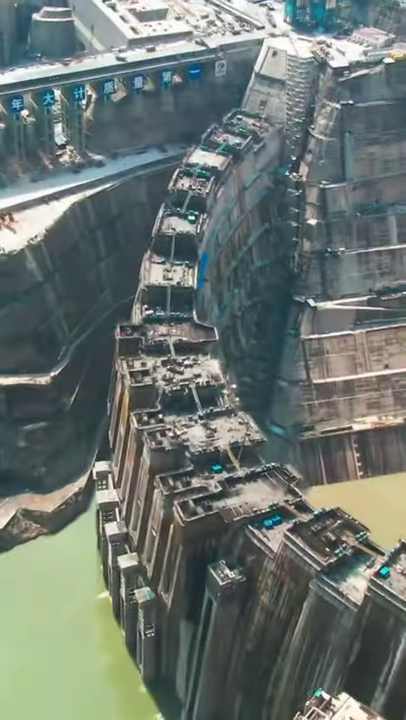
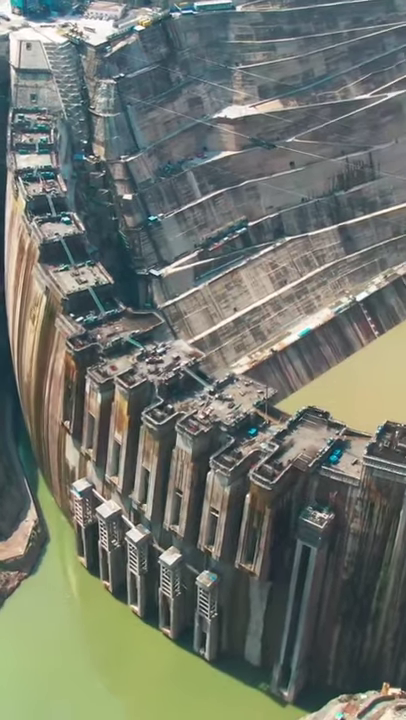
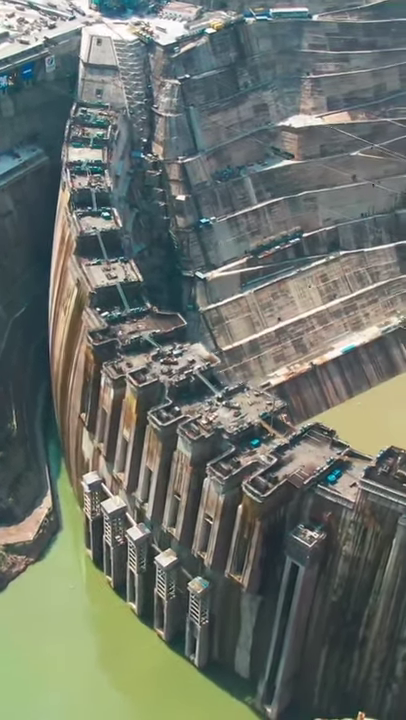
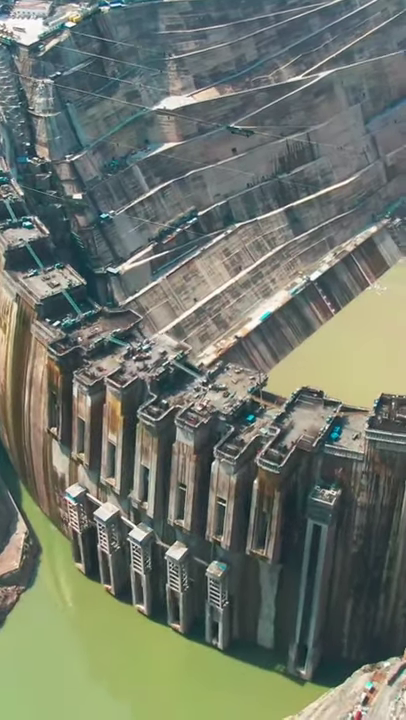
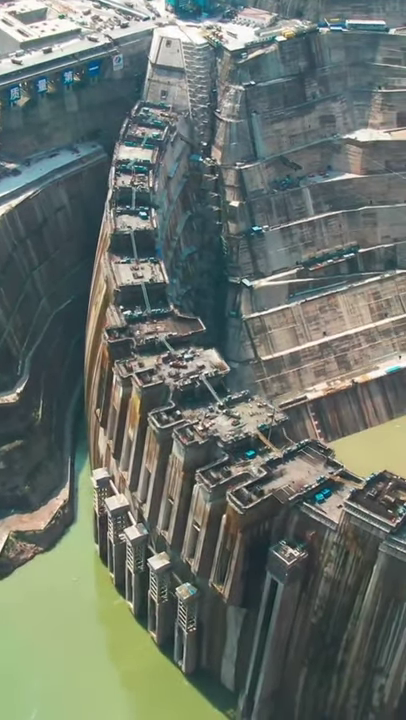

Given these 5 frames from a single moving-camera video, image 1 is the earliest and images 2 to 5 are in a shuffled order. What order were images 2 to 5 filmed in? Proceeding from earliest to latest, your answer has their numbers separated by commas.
5, 3, 2, 4
